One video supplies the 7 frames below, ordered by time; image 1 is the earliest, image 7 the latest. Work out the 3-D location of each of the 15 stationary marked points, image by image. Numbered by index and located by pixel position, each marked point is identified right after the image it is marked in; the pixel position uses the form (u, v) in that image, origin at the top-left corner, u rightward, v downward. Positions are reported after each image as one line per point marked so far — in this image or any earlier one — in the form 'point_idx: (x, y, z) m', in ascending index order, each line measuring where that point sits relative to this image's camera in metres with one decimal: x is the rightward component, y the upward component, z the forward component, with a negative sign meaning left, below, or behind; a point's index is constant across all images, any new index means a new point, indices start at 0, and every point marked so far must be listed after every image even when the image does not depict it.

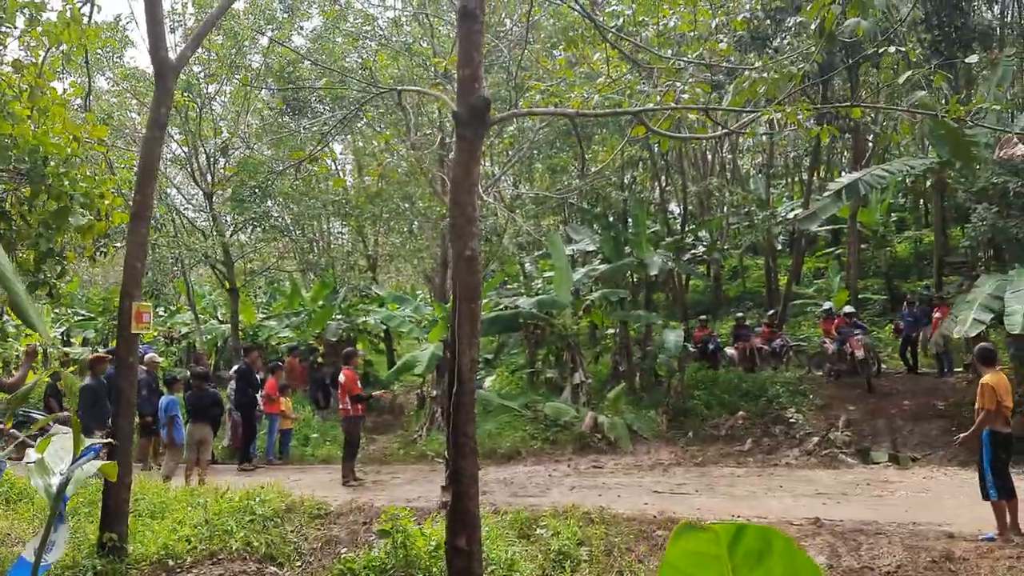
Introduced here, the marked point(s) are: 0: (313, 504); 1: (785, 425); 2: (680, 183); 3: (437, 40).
0: (-1.5, -1.6, +6.3) m
1: (+3.7, -1.9, +11.6) m
2: (+3.4, +2.1, +16.7) m
3: (-1.0, +3.3, +11.2) m
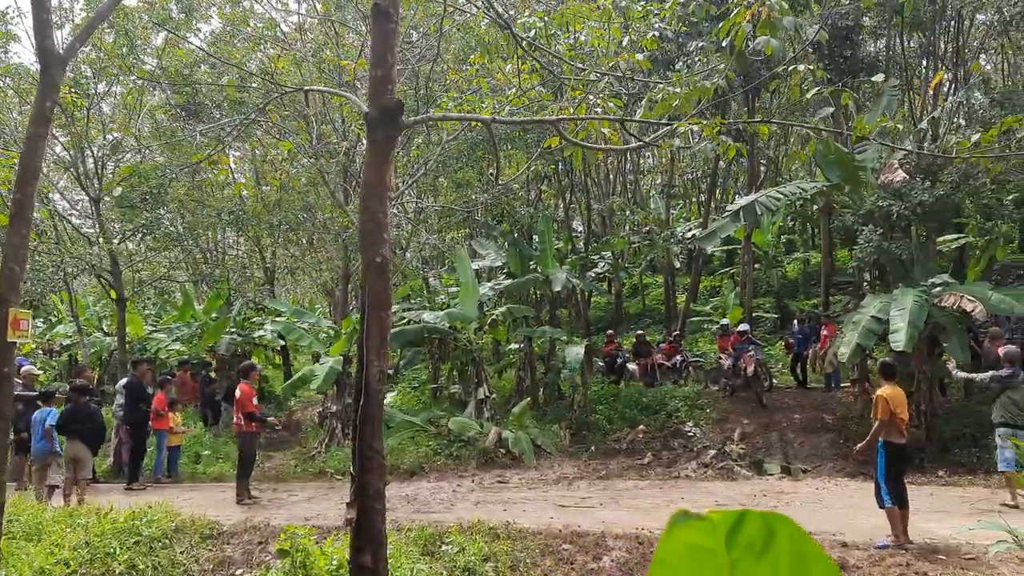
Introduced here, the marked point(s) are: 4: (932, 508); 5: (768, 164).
0: (-2.1, -1.6, +6.0) m
1: (+2.4, -2.1, +11.8) m
2: (+1.5, +1.7, +17.0) m
3: (-2.2, +3.1, +11.1) m
4: (+3.1, -1.6, +6.4) m
5: (+4.4, +2.1, +14.7) m
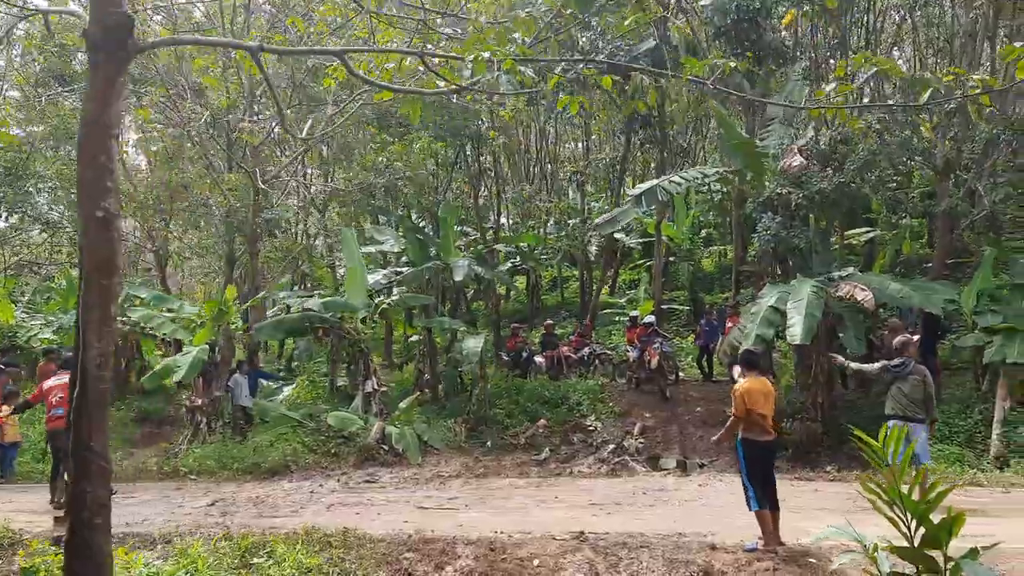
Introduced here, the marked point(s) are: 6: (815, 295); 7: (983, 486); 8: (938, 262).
0: (-3.1, -1.5, +5.2) m
1: (+1.0, -1.9, +11.4) m
2: (-0.3, +1.9, +16.5) m
3: (-3.5, +3.3, +10.3) m
4: (+2.1, -1.5, +6.0) m
5: (+2.8, +2.3, +14.4) m
6: (+3.0, -0.1, +8.6) m
7: (+3.6, -1.5, +6.6) m
8: (+5.5, +0.3, +11.1) m
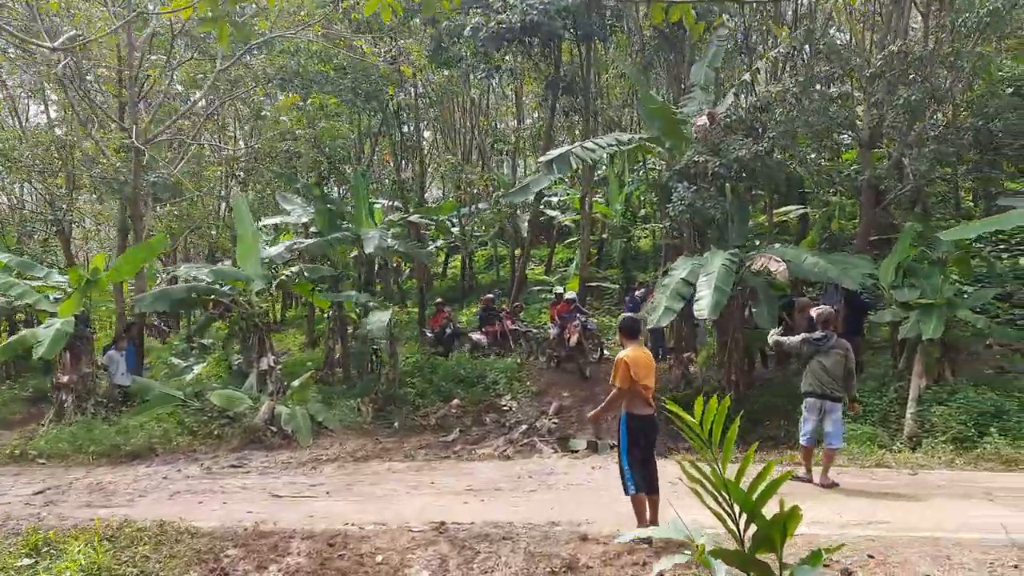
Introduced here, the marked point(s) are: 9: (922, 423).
0: (-3.9, -1.3, +4.4) m
1: (-0.2, -1.6, +10.9) m
2: (-1.7, +2.4, +15.8) m
3: (-4.5, +3.6, +9.4) m
4: (+1.3, -1.3, +5.5) m
5: (+1.5, +2.7, +13.9) m
6: (+2.0, +0.2, +8.1) m
7: (+2.7, -1.3, +6.2) m
8: (+4.4, +0.6, +10.7) m
9: (+3.6, -1.2, +7.6) m
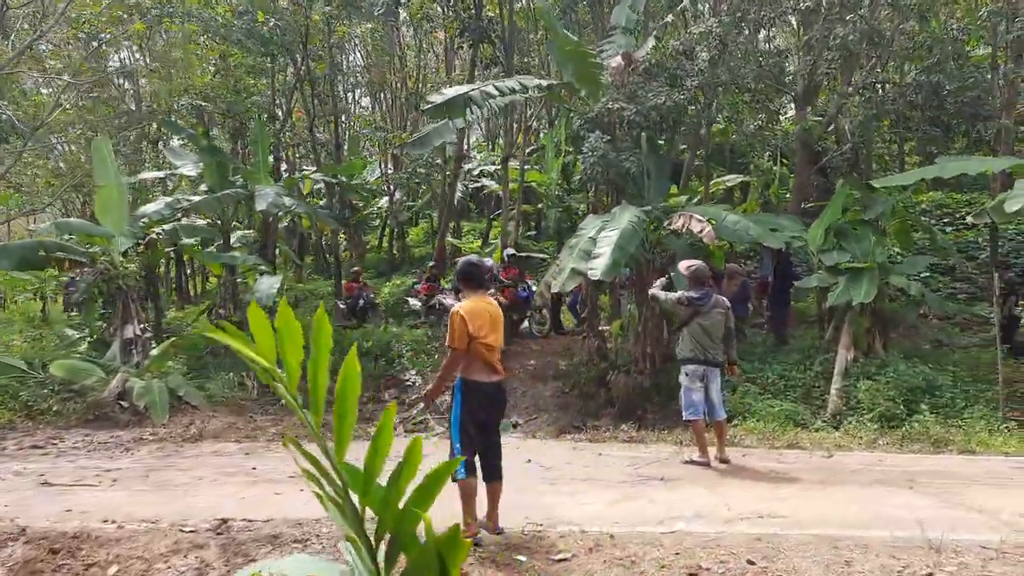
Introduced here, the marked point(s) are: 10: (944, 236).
0: (-4.7, -0.9, +3.3) m
1: (-1.3, -1.2, +9.9) m
2: (-3.0, +2.9, +14.6) m
3: (-5.5, +4.1, +8.1) m
4: (+0.4, -1.0, +4.6) m
5: (+0.3, +3.2, +12.9) m
6: (+1.0, +0.5, +7.2) m
7: (+1.8, -1.0, +5.4) m
8: (+3.3, +1.0, +9.9) m
9: (+2.7, -0.9, +6.8) m
10: (+5.8, +0.7, +11.4) m
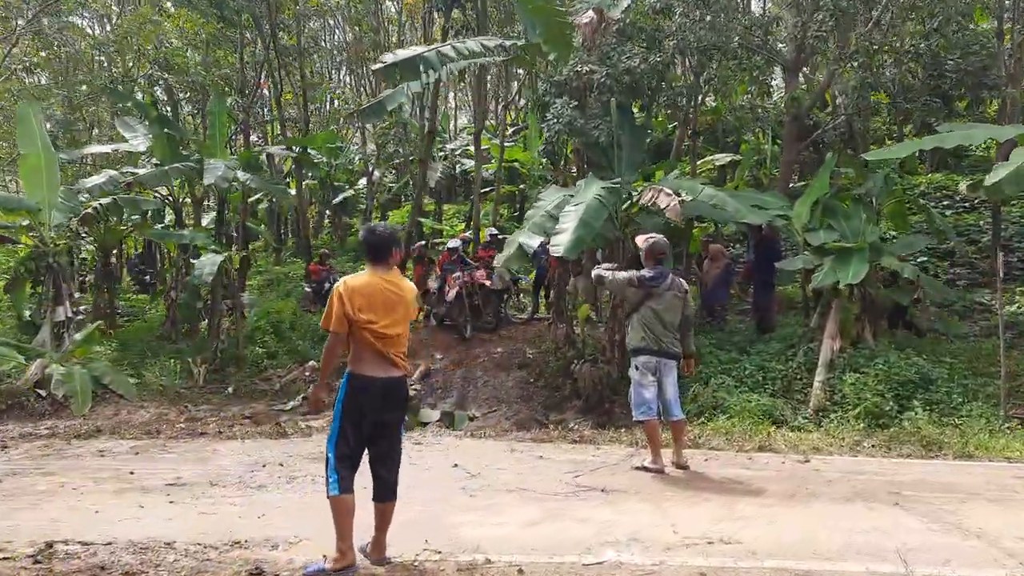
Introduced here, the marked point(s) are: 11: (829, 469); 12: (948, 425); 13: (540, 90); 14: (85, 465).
0: (-5.1, -0.8, +2.6) m
1: (-1.7, -1.0, +9.2) m
2: (-3.4, +3.2, +13.9) m
3: (-5.9, +4.3, +7.3) m
4: (0.0, -0.9, +4.0) m
5: (-0.1, +3.4, +12.2) m
6: (+0.7, +0.7, +6.5) m
7: (+1.4, -0.9, +4.7) m
8: (+2.9, +1.2, +9.2) m
9: (+2.3, -0.8, +6.1) m
10: (+5.4, +0.9, +10.7) m
11: (+1.6, -0.9, +4.3) m
12: (+2.9, -0.9, +5.6) m
13: (+0.3, +1.9, +8.4) m
14: (-2.1, -0.9, +4.3) m
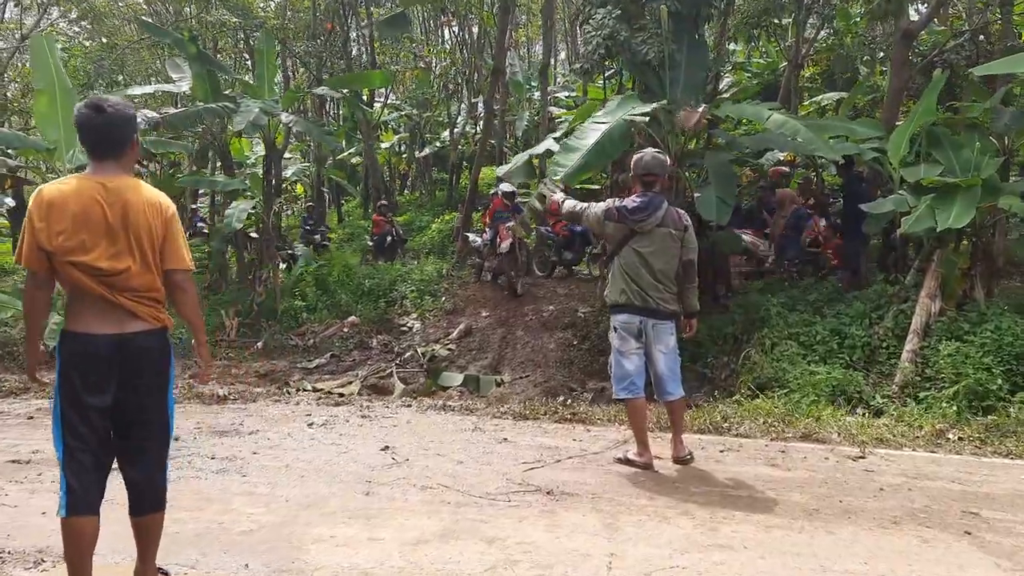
0: (-5.5, -0.6, +2.4) m
1: (-1.2, -0.5, +8.5) m
2: (-2.2, +4.0, +13.1) m
3: (-5.6, +4.7, +6.9) m
4: (-0.2, -0.7, +3.0) m
5: (+0.9, +4.0, +11.0) m
6: (+0.8, +1.0, +5.4) m
7: (+1.3, -0.7, +3.6) m
8: (+3.4, +1.6, +7.7) m
9: (+2.3, -0.5, +4.9) m
10: (+6.1, +1.4, +8.9) m
11: (+1.4, -0.7, +3.2) m
12: (+2.8, -0.6, +4.3) m
13: (+0.7, +2.3, +7.2) m
14: (-2.3, -0.6, +3.6) m
